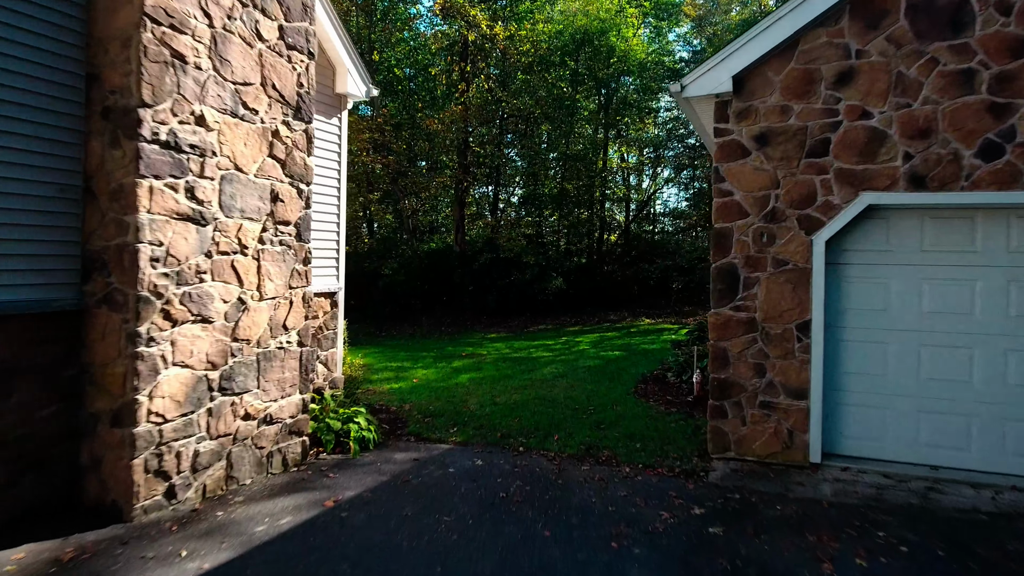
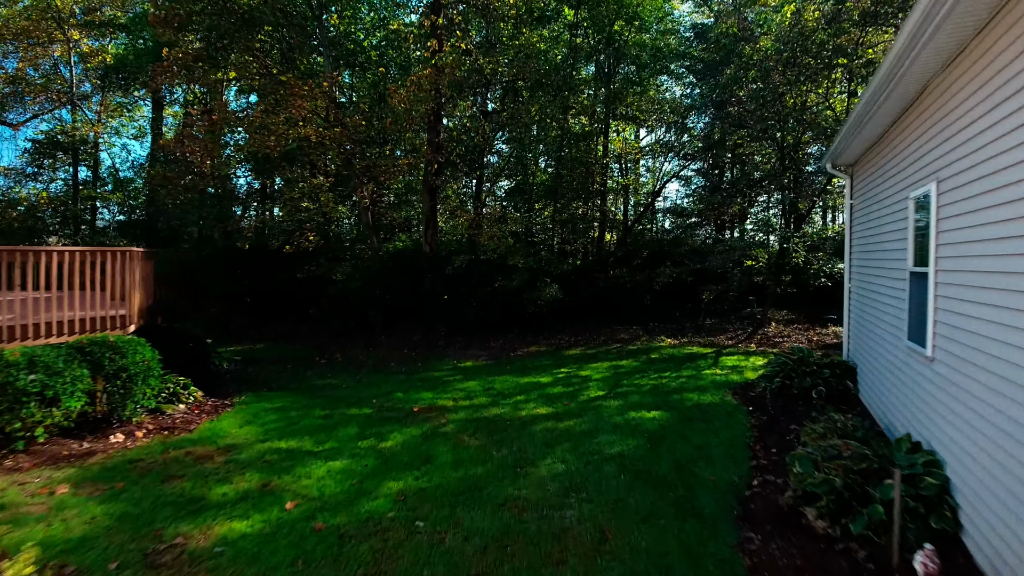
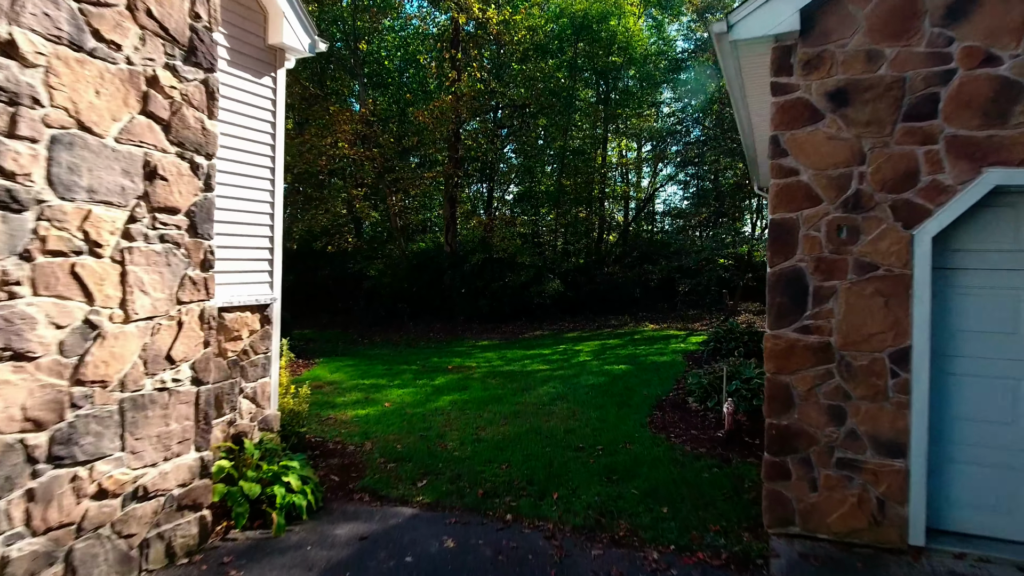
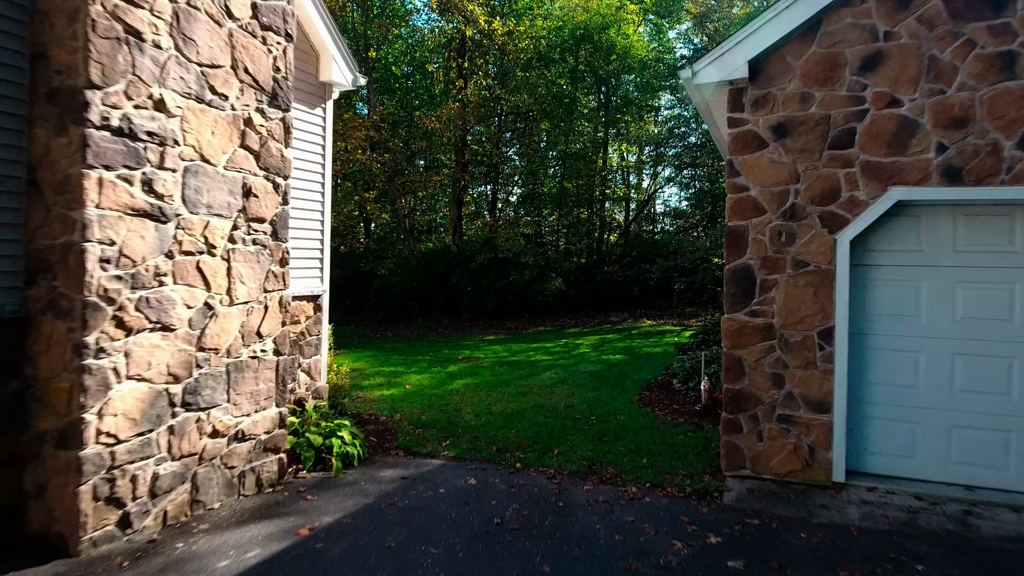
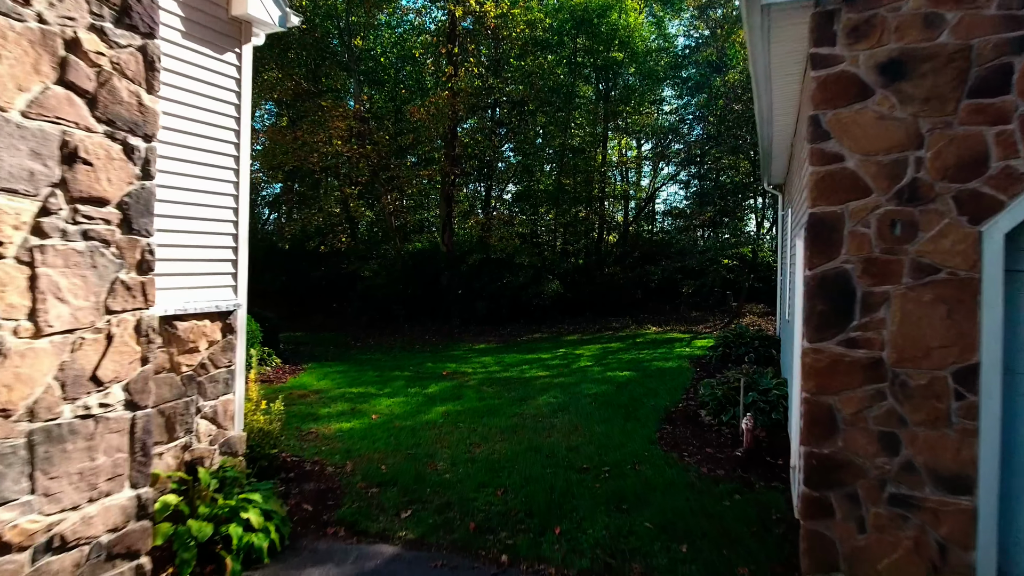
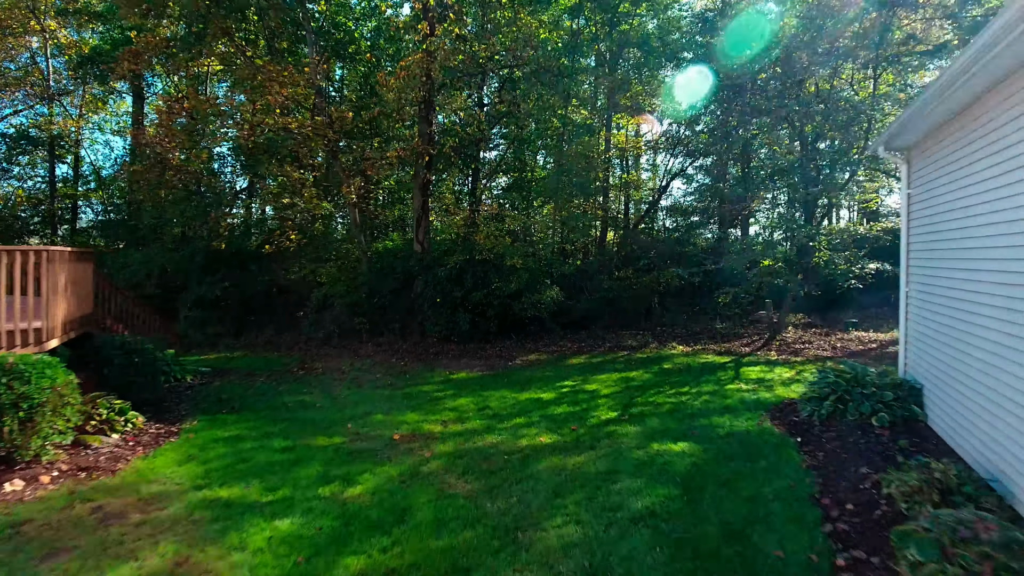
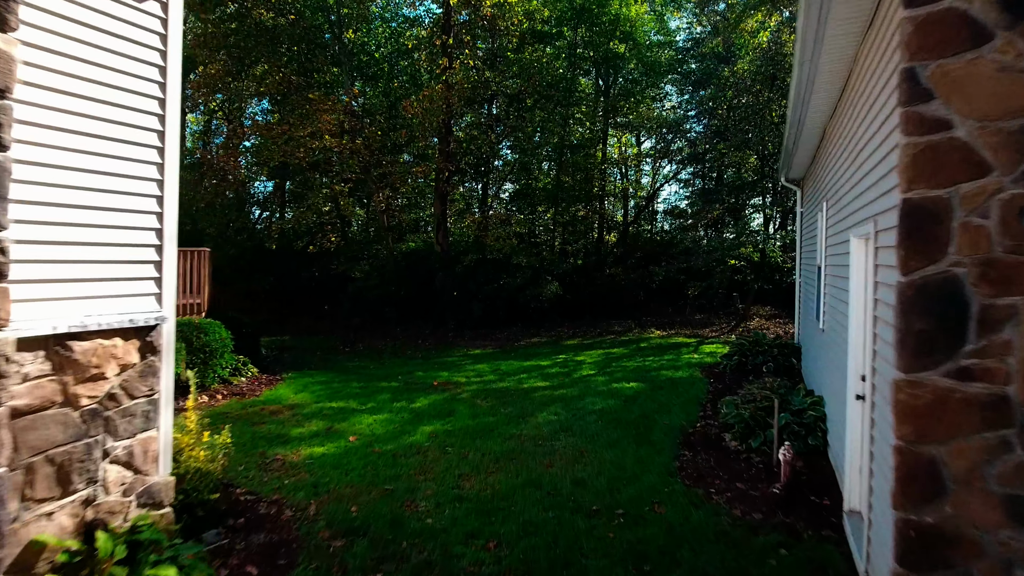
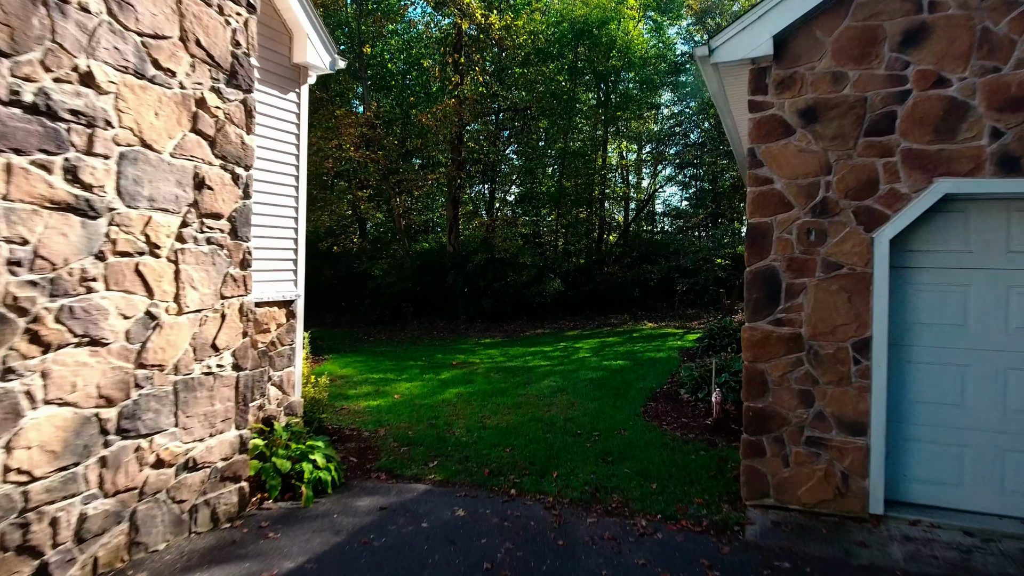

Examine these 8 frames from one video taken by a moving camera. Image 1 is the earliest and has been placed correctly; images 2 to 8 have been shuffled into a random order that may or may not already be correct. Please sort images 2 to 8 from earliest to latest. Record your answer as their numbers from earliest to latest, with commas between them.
4, 8, 3, 5, 7, 2, 6
